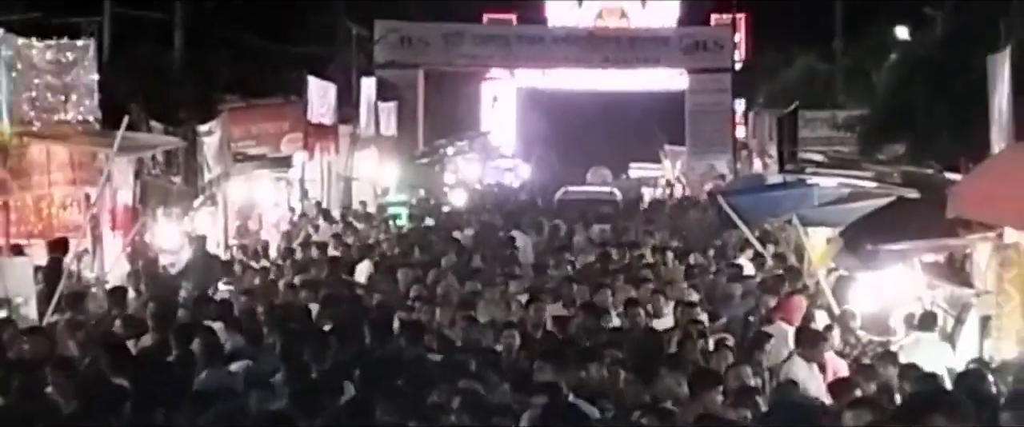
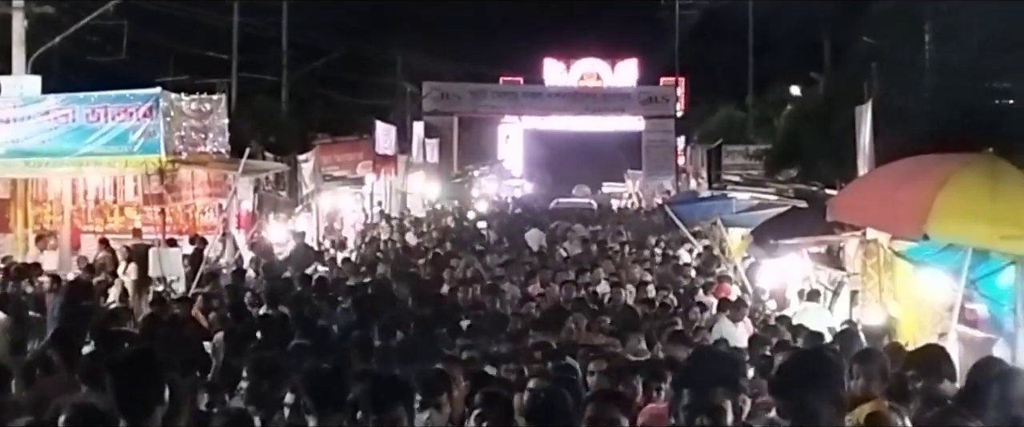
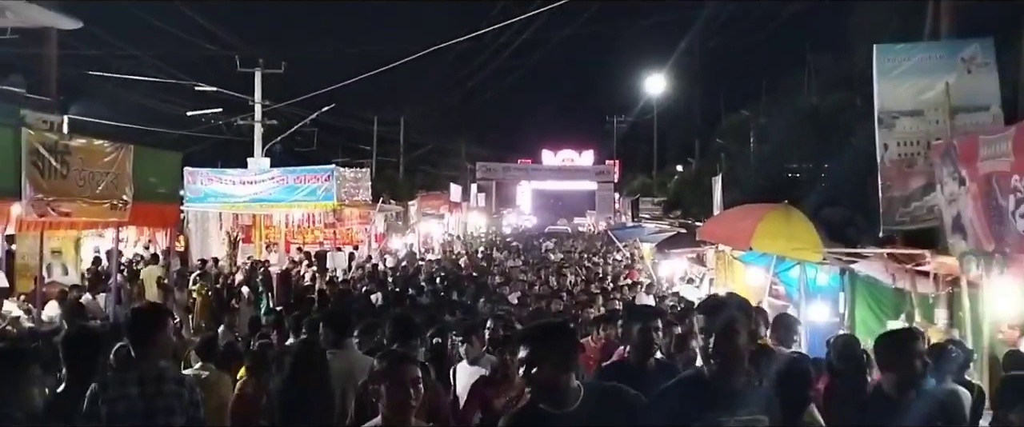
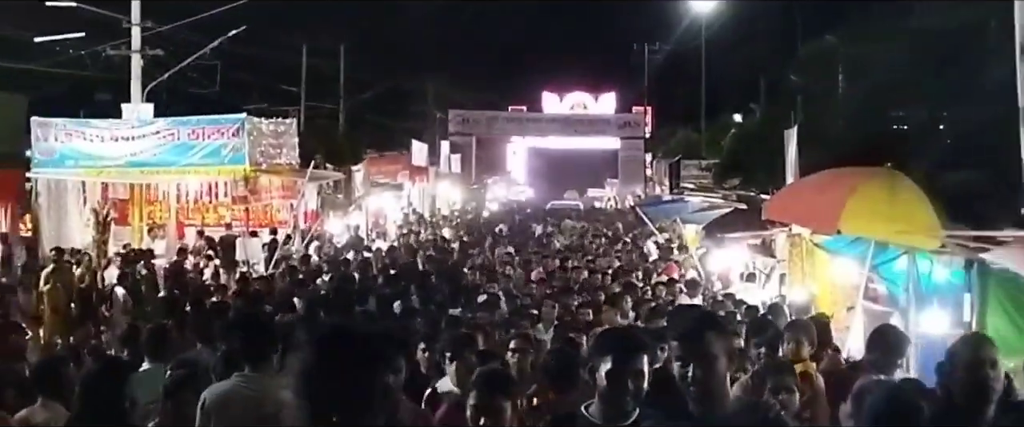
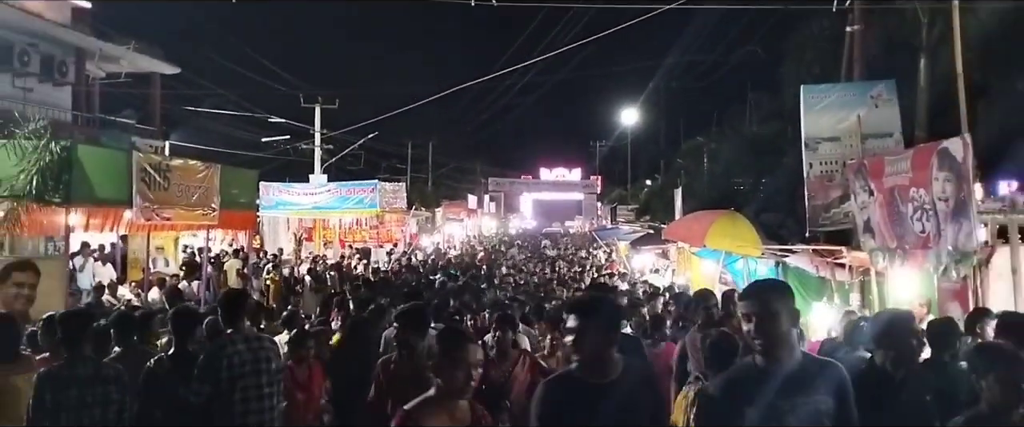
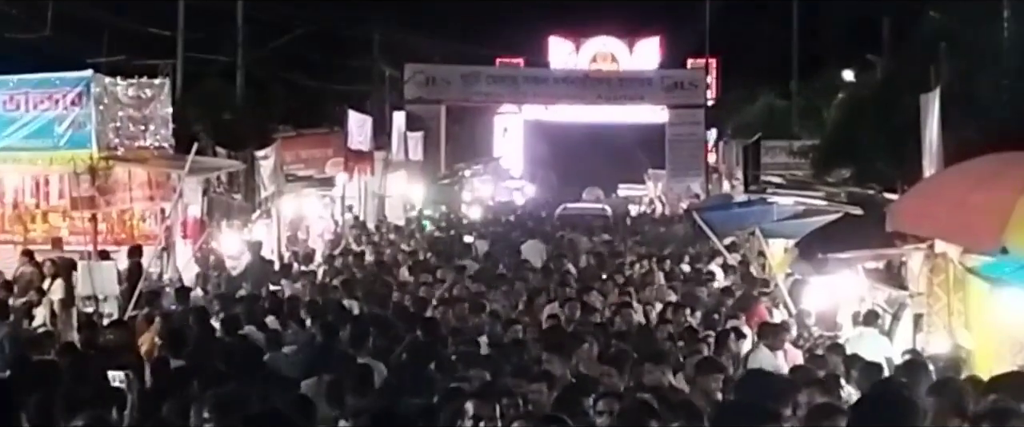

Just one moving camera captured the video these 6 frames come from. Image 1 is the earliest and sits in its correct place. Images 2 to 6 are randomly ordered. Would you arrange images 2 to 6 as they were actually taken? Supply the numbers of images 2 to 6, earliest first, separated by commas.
6, 2, 4, 3, 5
